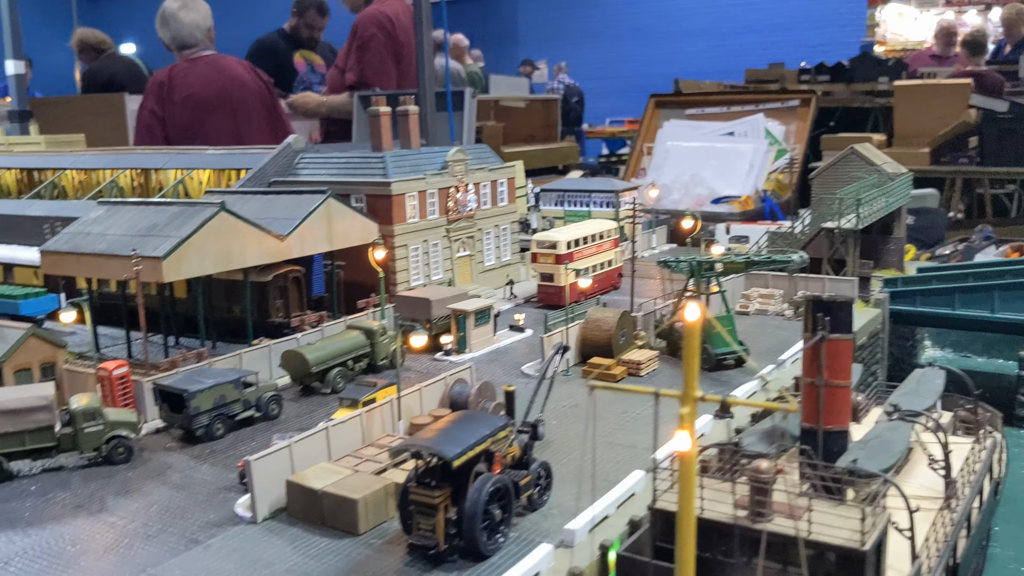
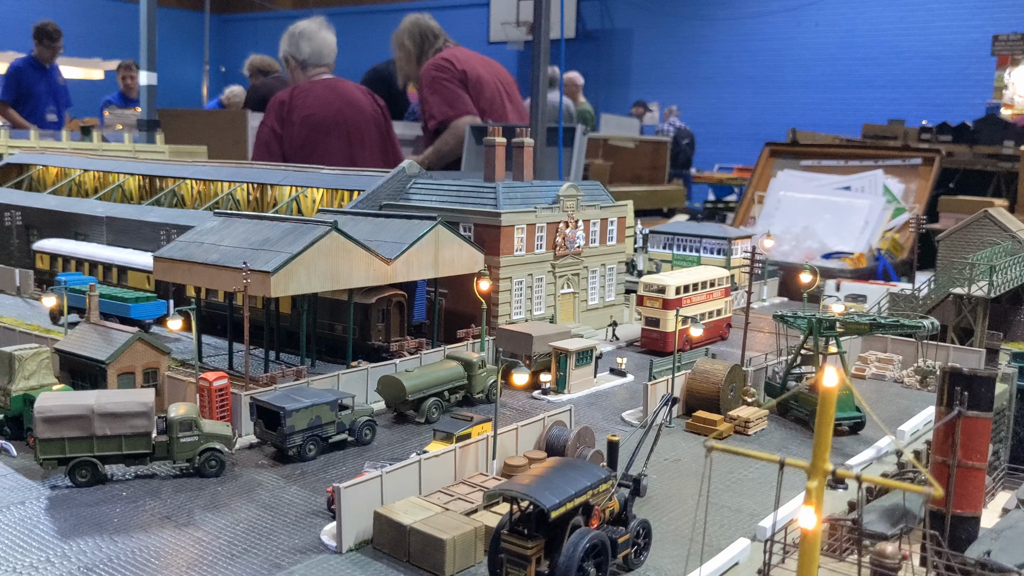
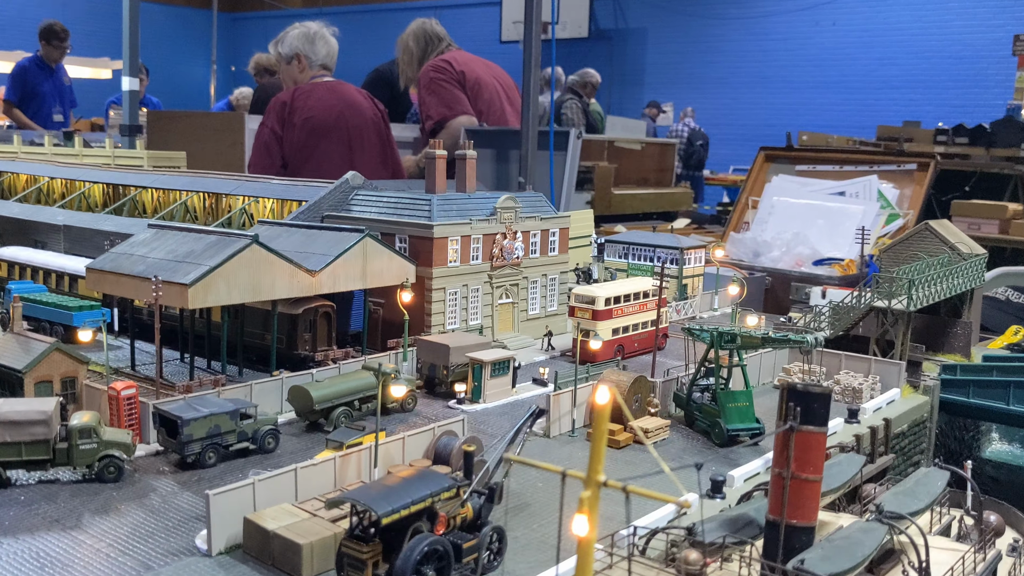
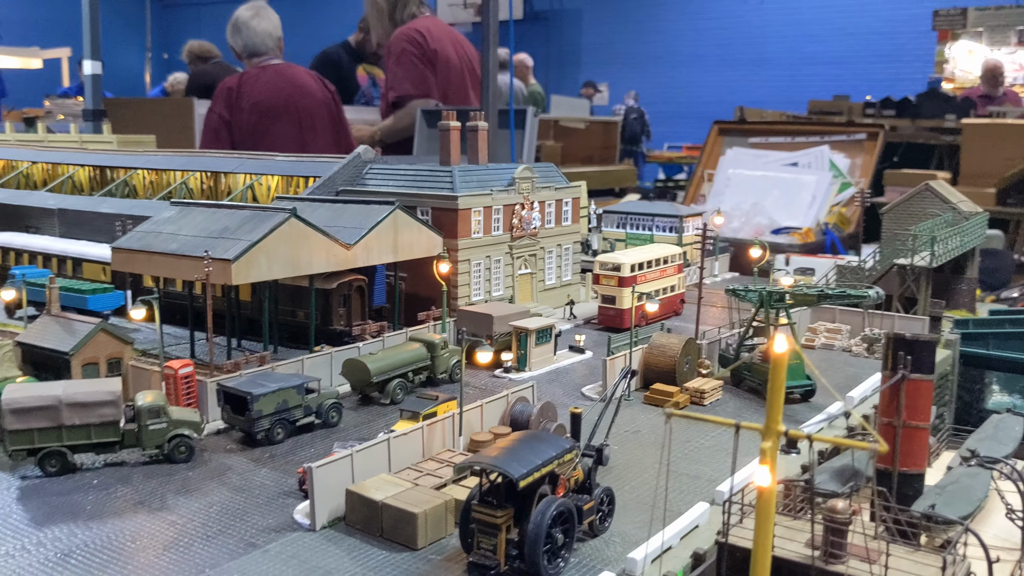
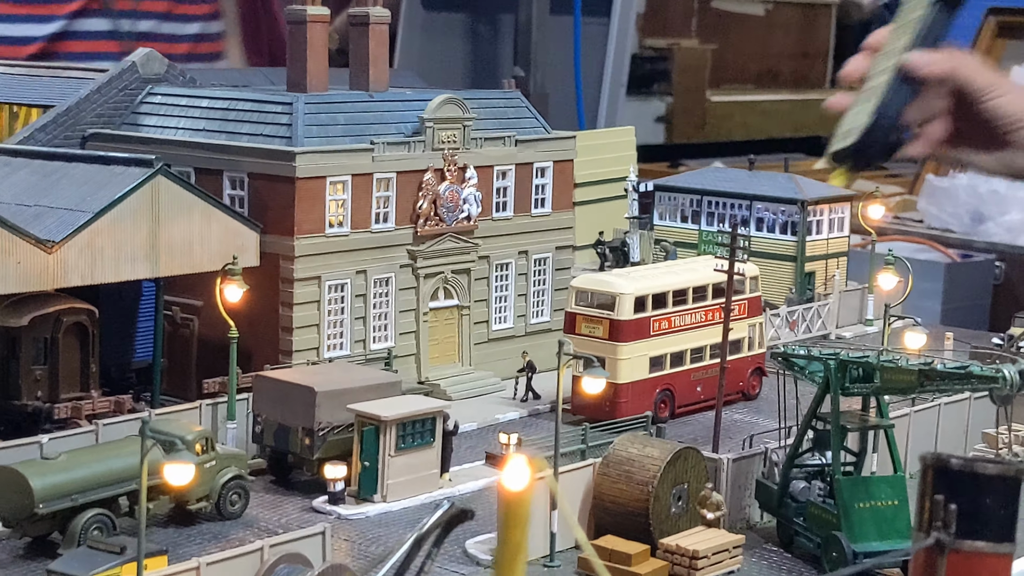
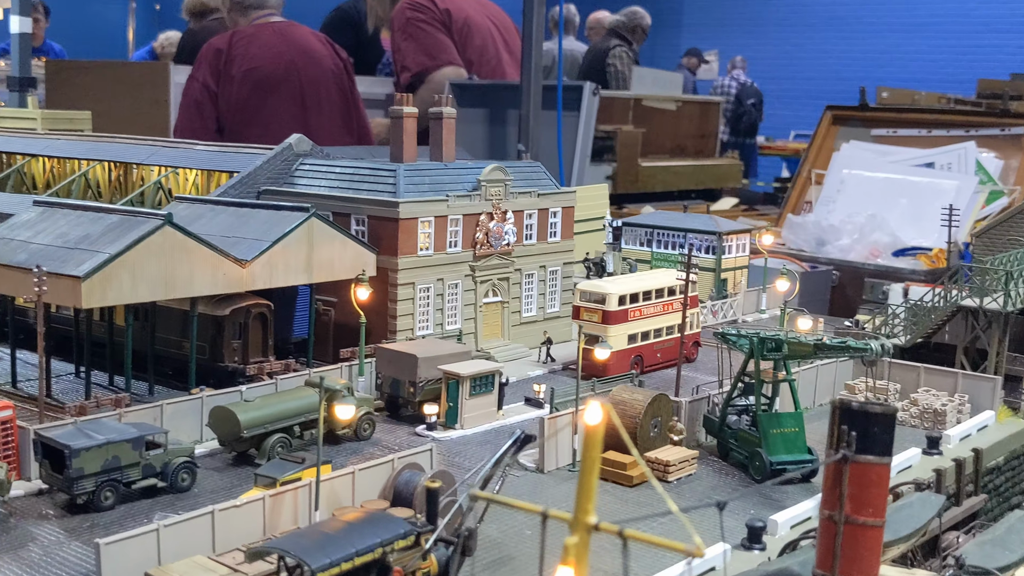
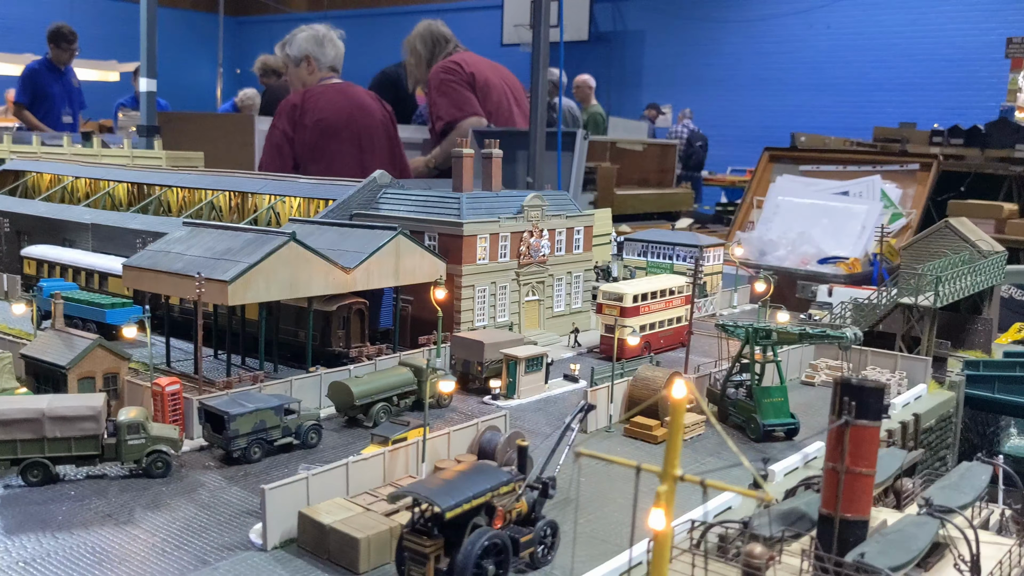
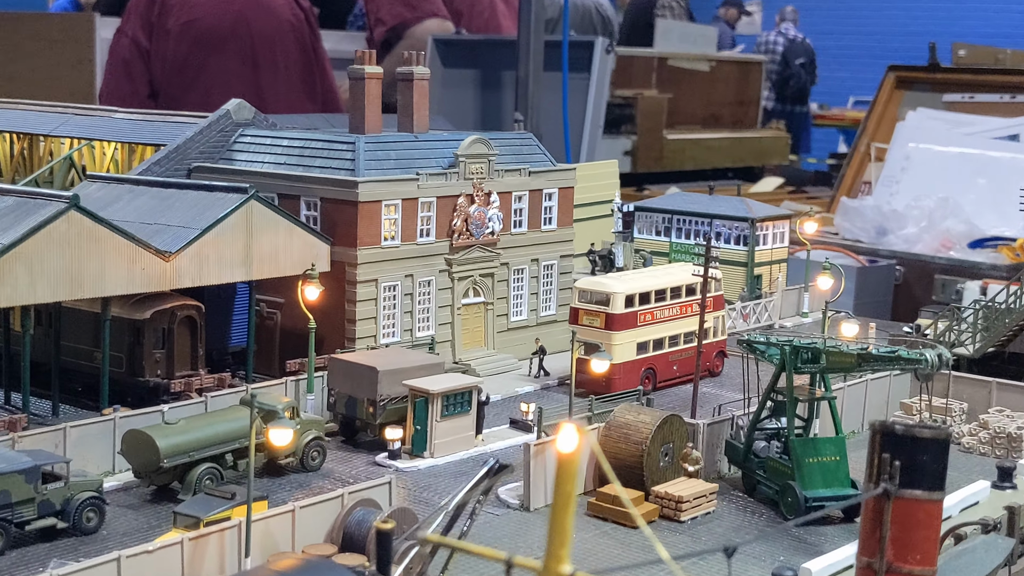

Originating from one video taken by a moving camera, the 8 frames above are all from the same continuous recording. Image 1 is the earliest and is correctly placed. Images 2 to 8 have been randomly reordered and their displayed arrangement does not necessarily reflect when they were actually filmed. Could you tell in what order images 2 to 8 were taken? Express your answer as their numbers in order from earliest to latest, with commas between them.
4, 2, 7, 3, 6, 8, 5
